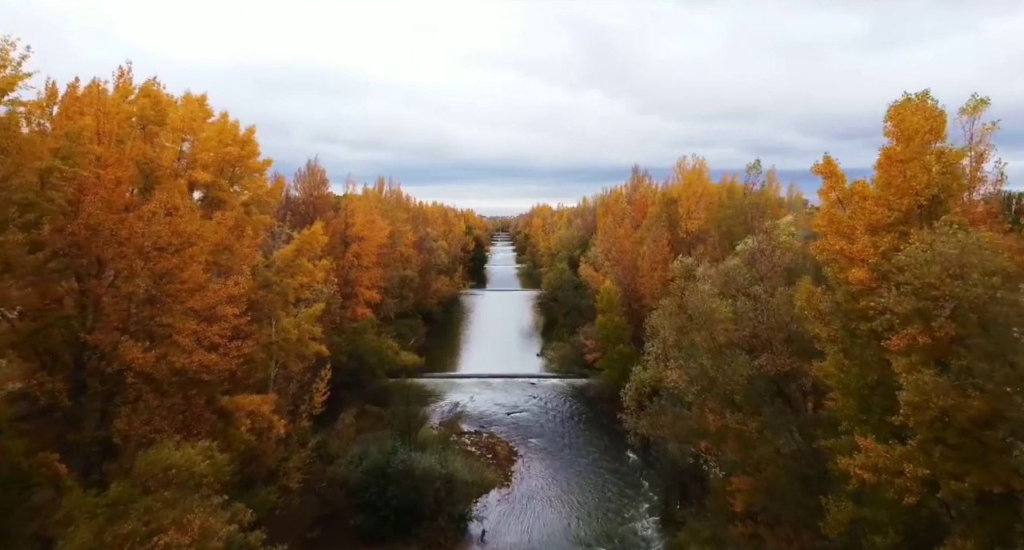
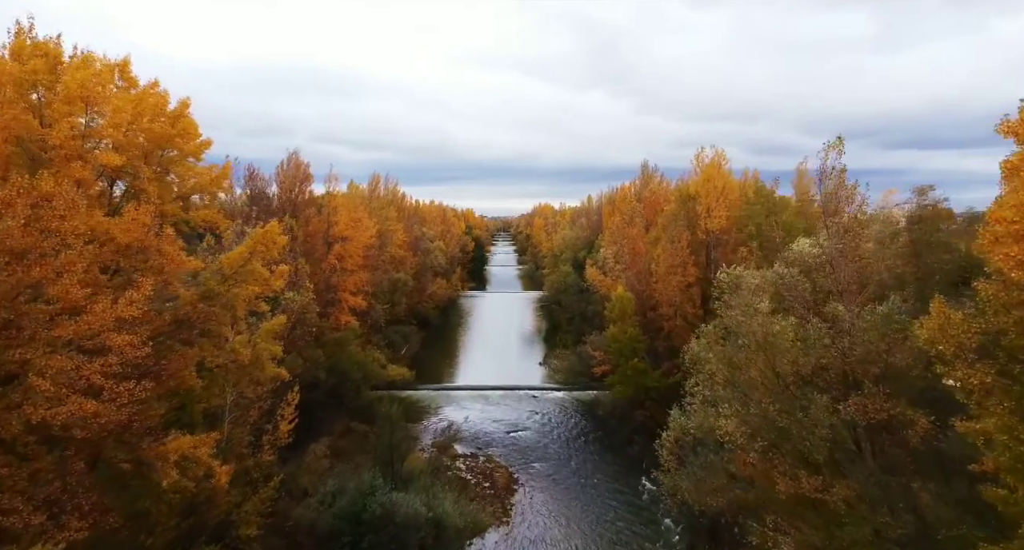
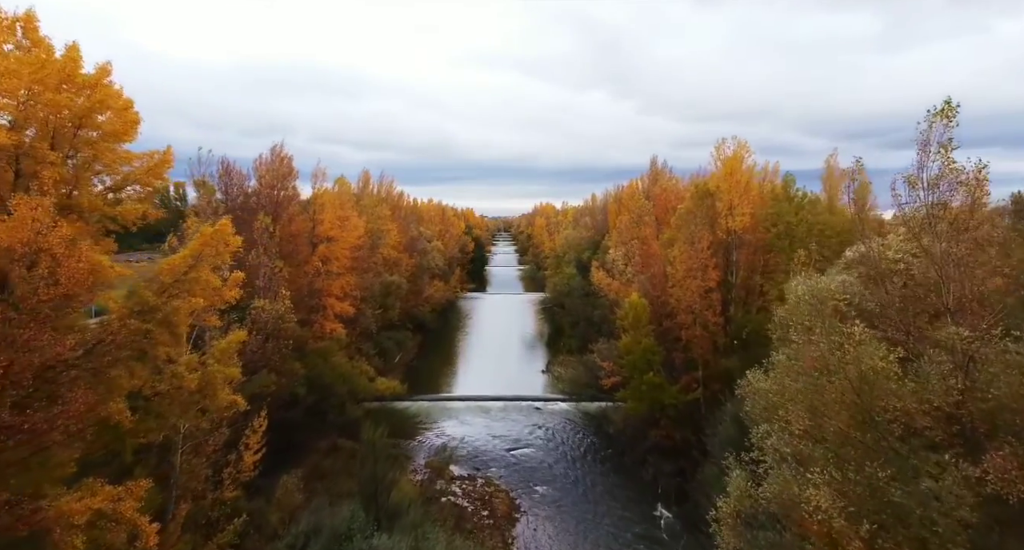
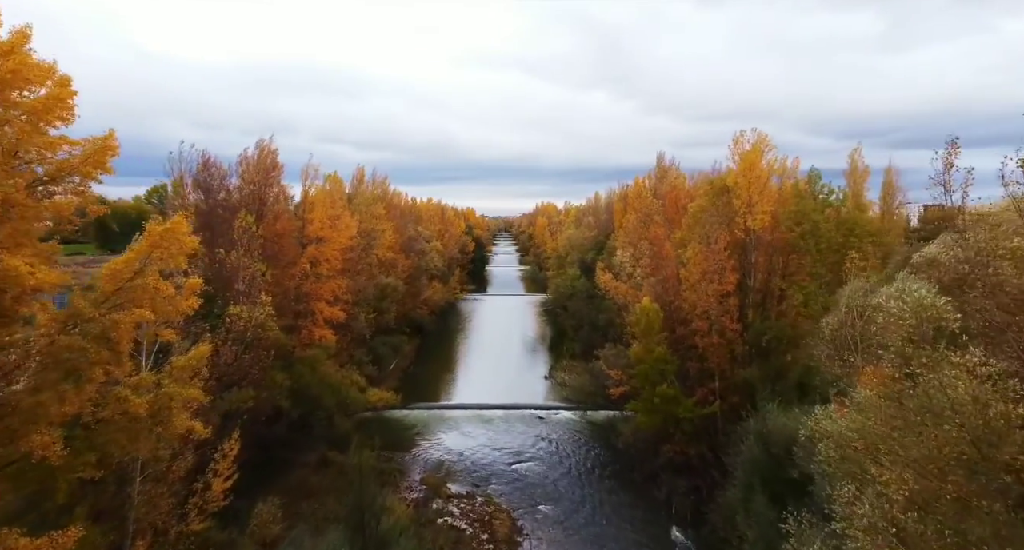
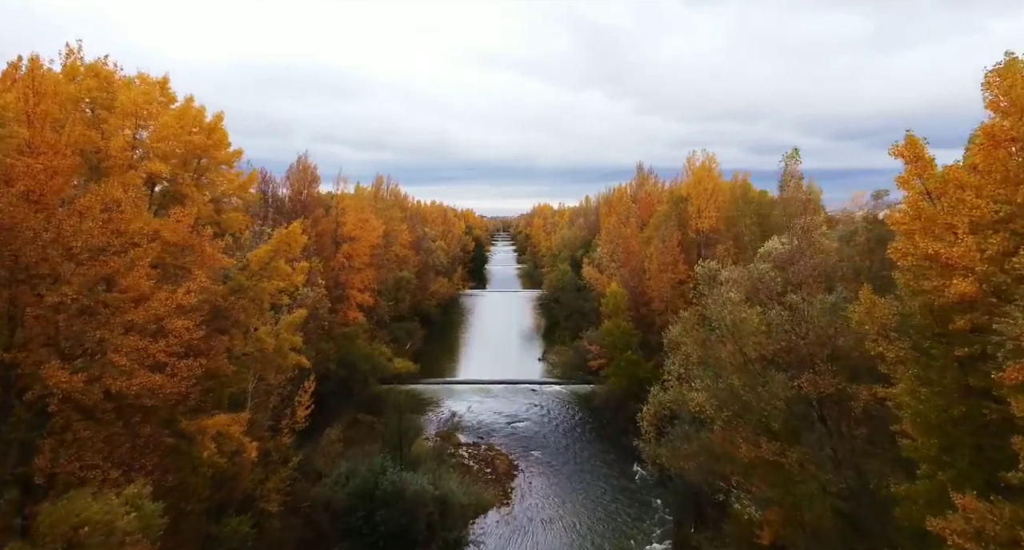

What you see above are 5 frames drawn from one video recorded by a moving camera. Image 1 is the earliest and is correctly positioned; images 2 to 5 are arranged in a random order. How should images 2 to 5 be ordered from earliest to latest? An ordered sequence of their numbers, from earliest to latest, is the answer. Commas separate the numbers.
5, 2, 3, 4
